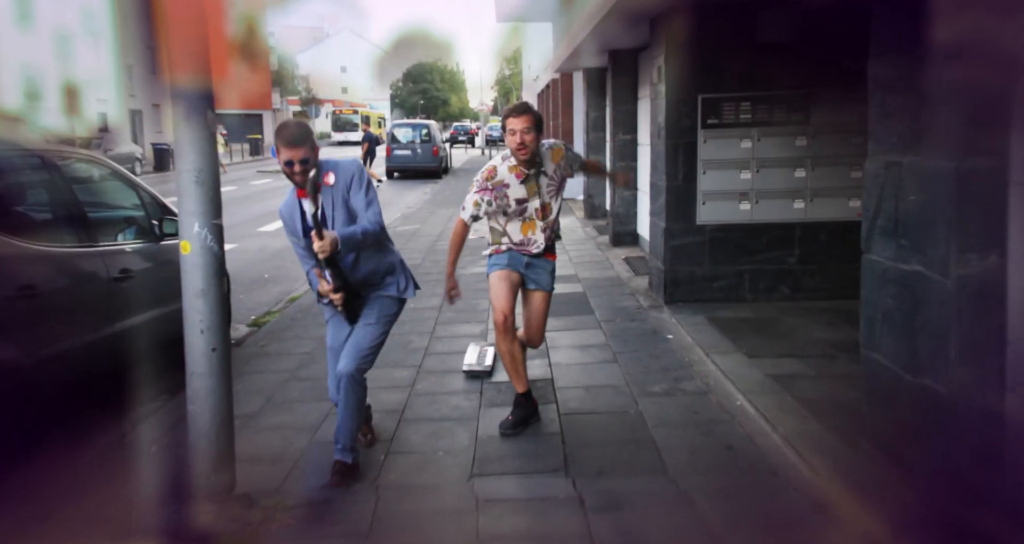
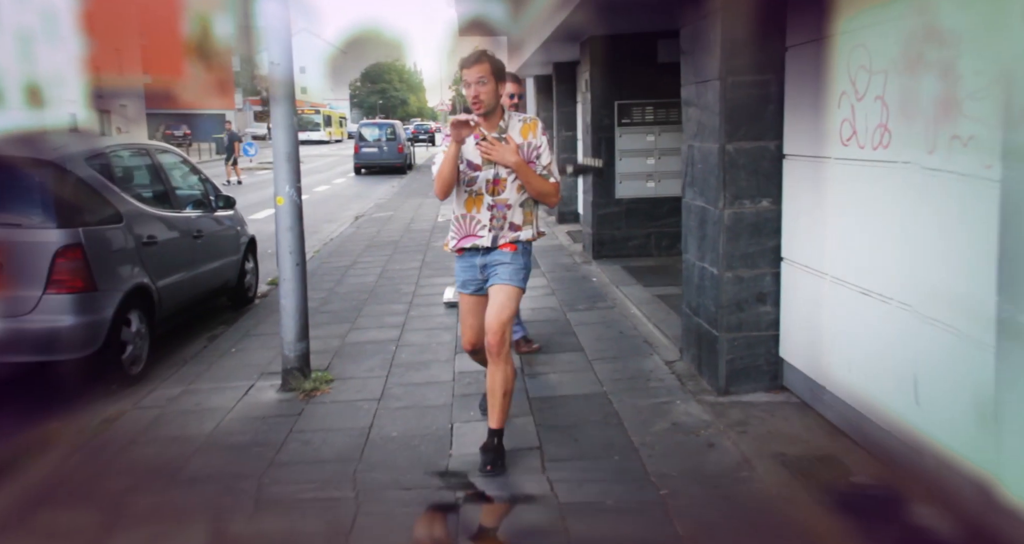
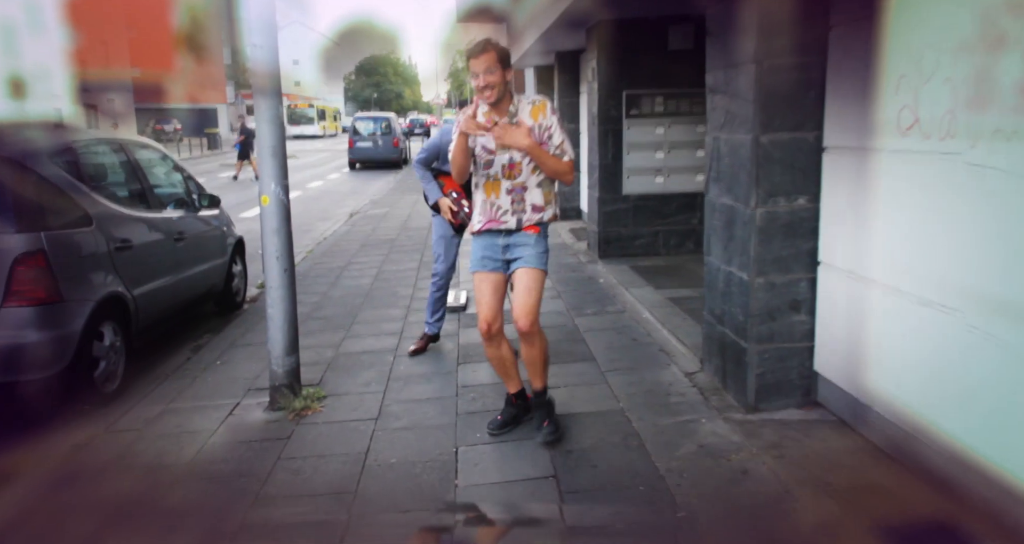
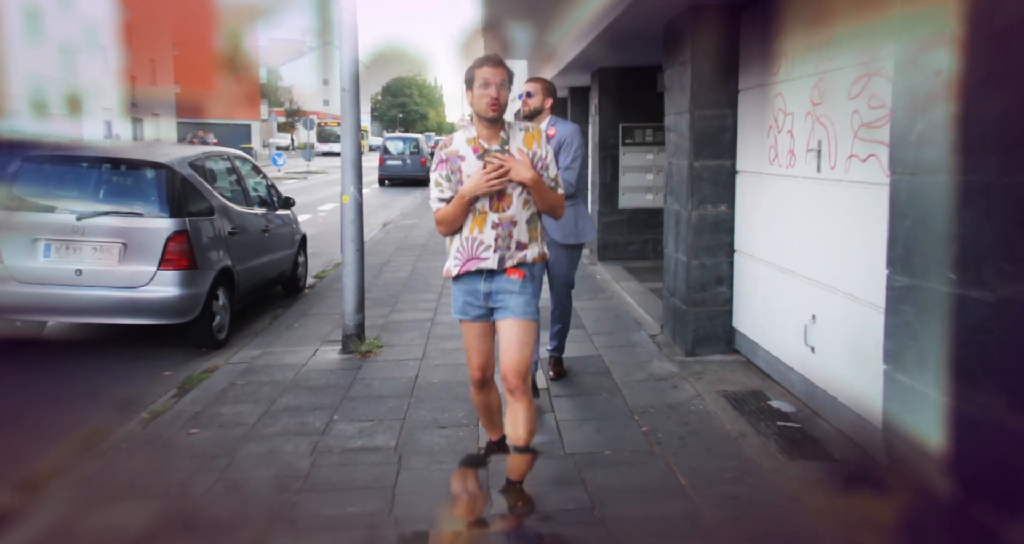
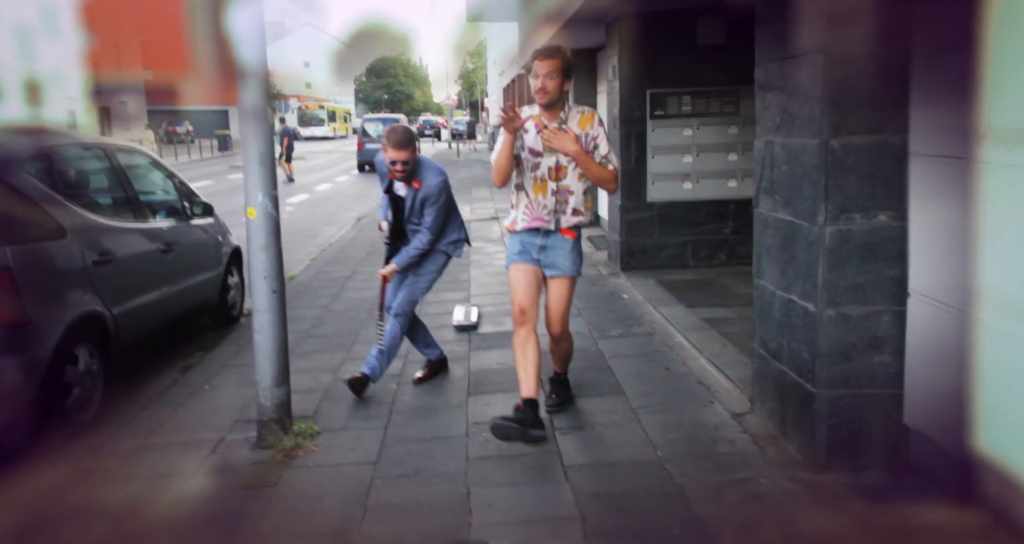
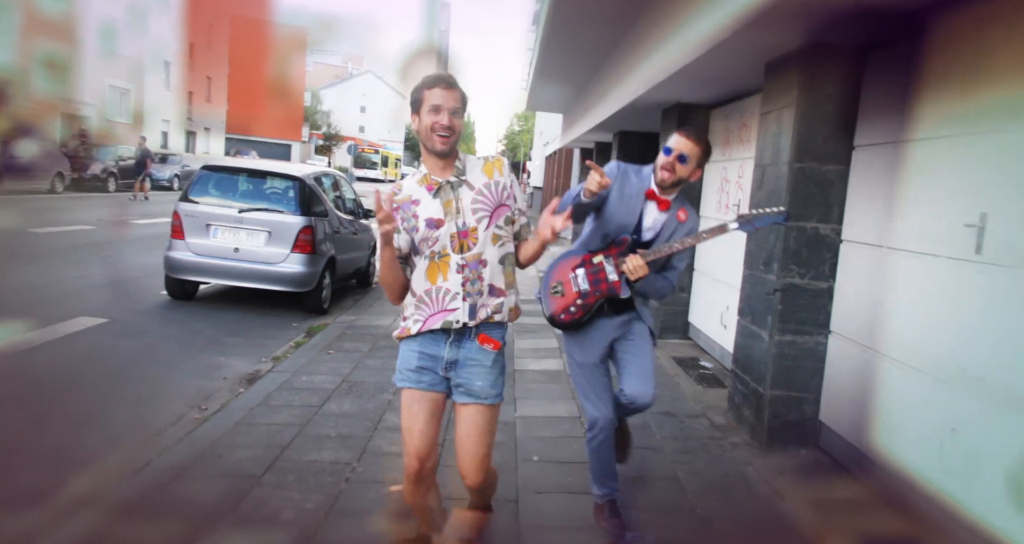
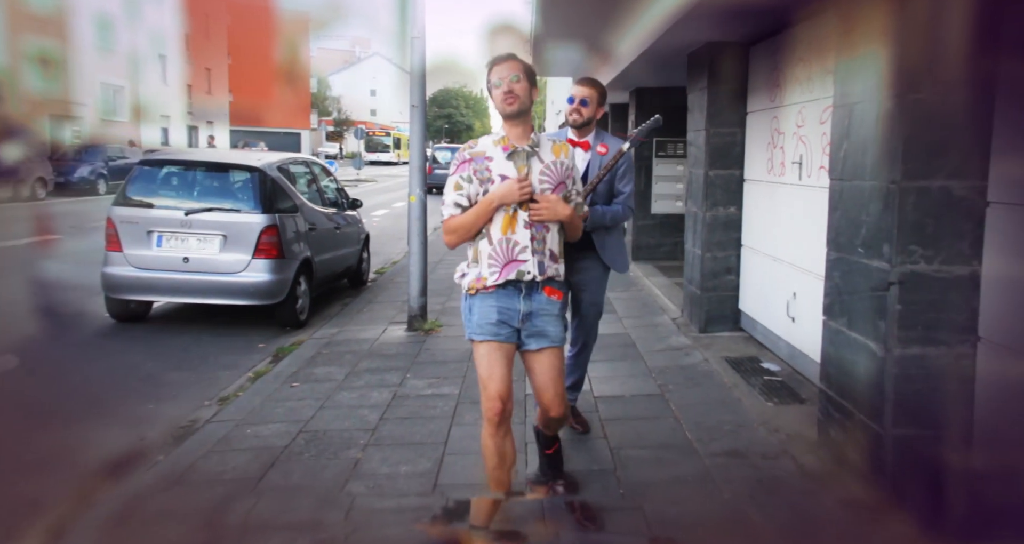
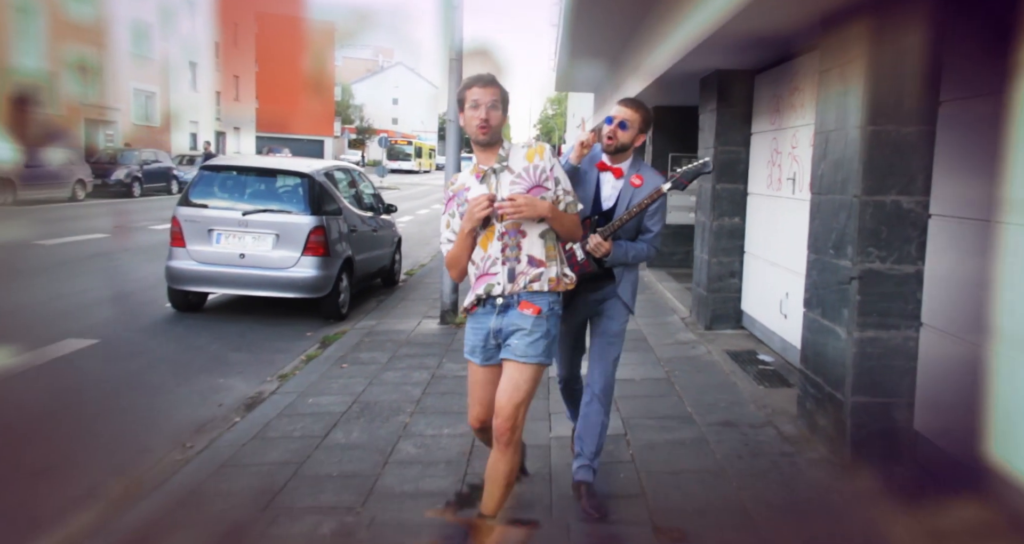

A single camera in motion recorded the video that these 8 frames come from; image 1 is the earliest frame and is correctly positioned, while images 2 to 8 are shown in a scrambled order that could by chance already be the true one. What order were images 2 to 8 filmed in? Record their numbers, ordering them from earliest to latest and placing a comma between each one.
5, 3, 2, 4, 7, 8, 6
